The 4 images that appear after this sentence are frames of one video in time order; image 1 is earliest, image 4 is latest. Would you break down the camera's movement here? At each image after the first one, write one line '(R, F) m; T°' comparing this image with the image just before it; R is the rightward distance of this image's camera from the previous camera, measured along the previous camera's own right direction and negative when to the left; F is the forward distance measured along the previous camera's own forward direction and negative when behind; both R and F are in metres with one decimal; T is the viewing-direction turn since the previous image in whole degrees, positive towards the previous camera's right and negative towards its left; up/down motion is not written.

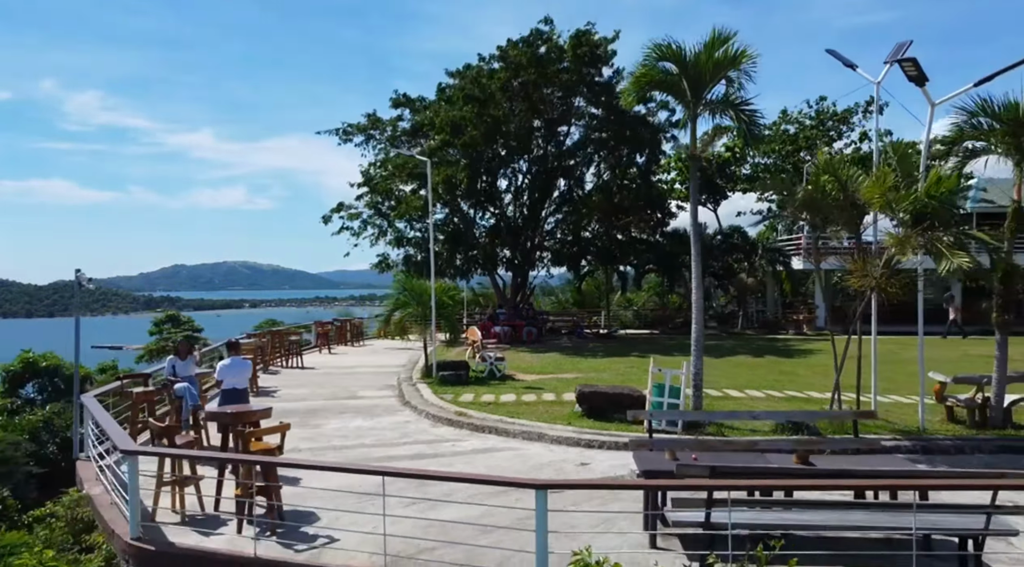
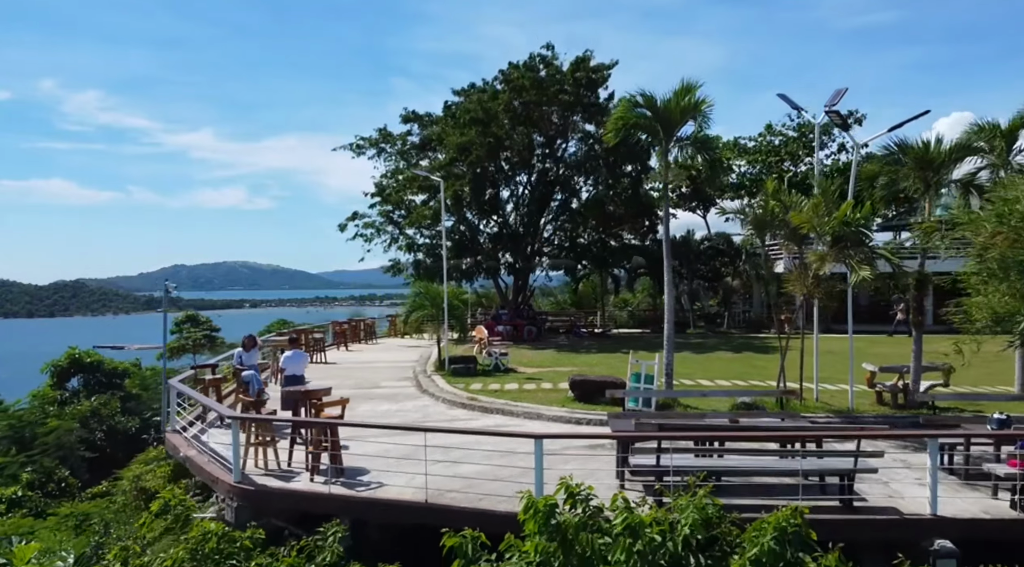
(-0.1, -2.4) m; 0°
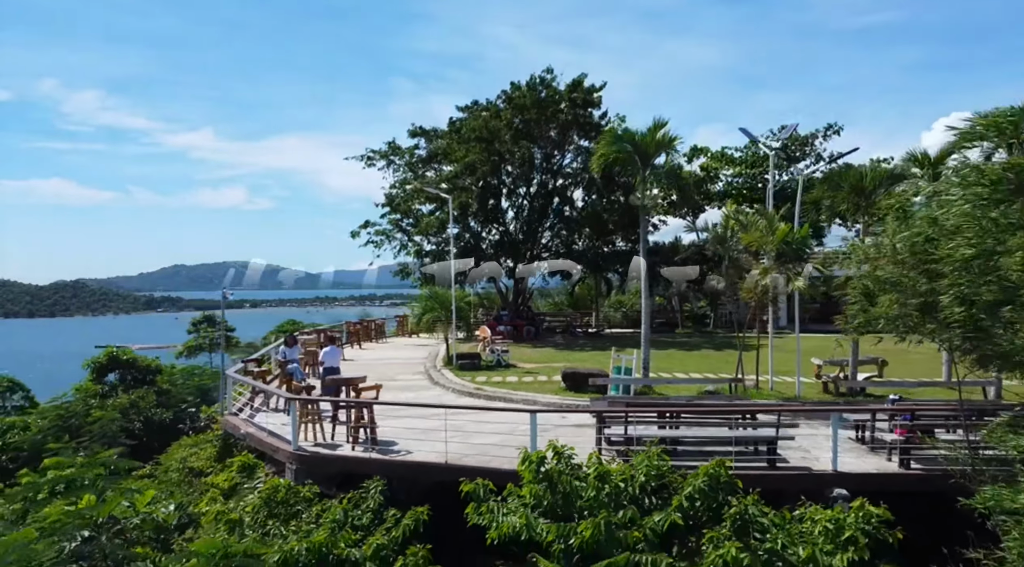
(0.0, -2.4) m; 0°
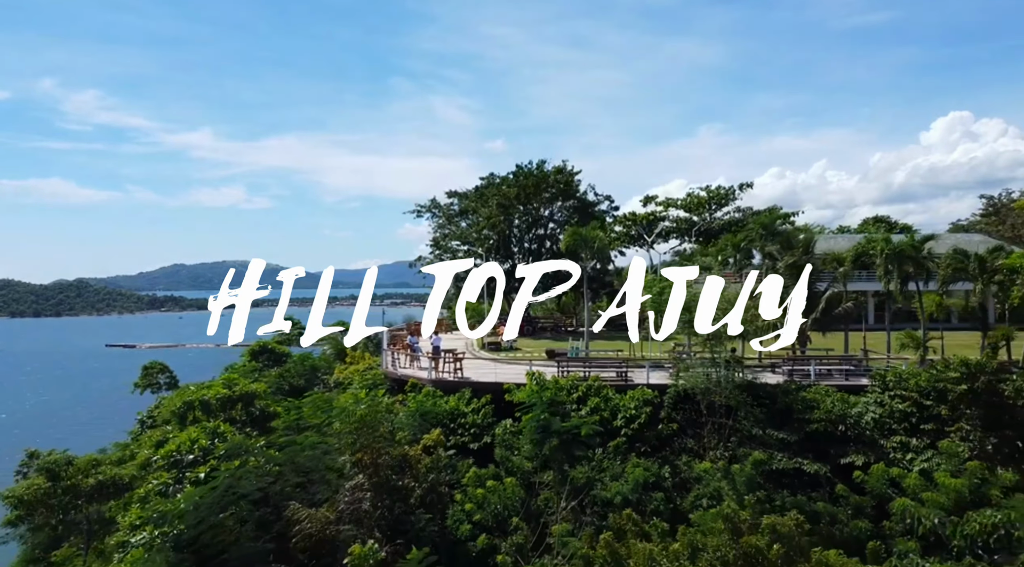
(-0.3, -16.1) m; 0°
